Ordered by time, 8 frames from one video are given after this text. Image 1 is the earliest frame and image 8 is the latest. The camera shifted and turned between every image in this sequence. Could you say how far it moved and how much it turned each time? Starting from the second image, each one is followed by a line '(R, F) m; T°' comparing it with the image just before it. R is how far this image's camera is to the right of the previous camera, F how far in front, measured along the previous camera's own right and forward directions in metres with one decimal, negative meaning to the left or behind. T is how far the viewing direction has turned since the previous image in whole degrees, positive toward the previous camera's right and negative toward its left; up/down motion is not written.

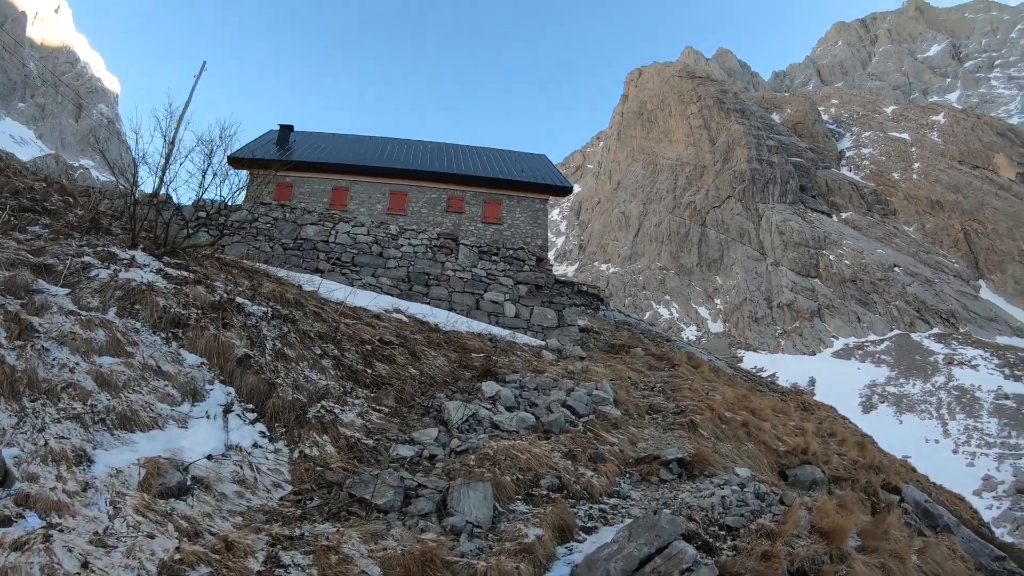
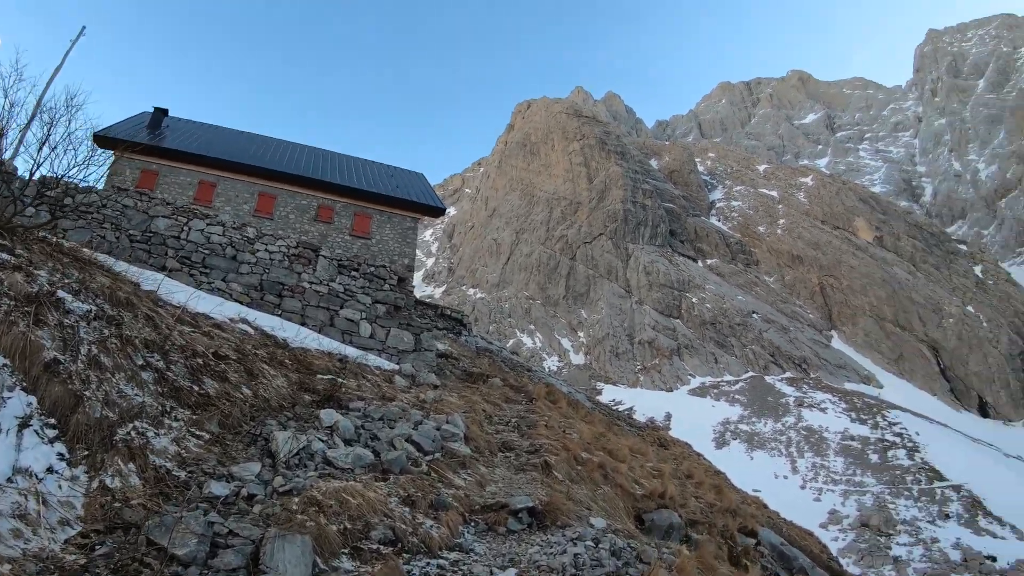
(+0.2, +0.4) m; +8°
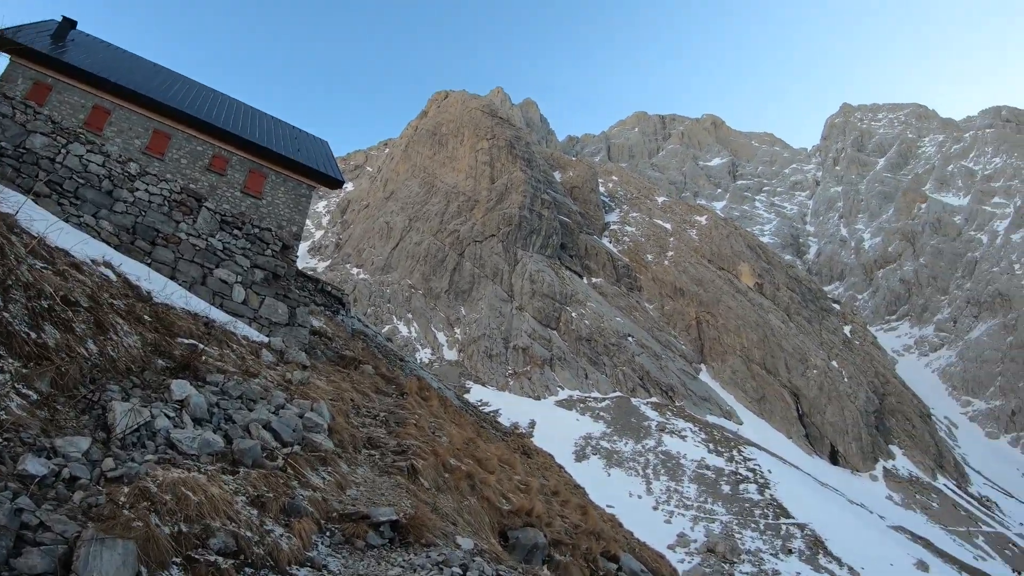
(0.0, +0.3) m; +8°
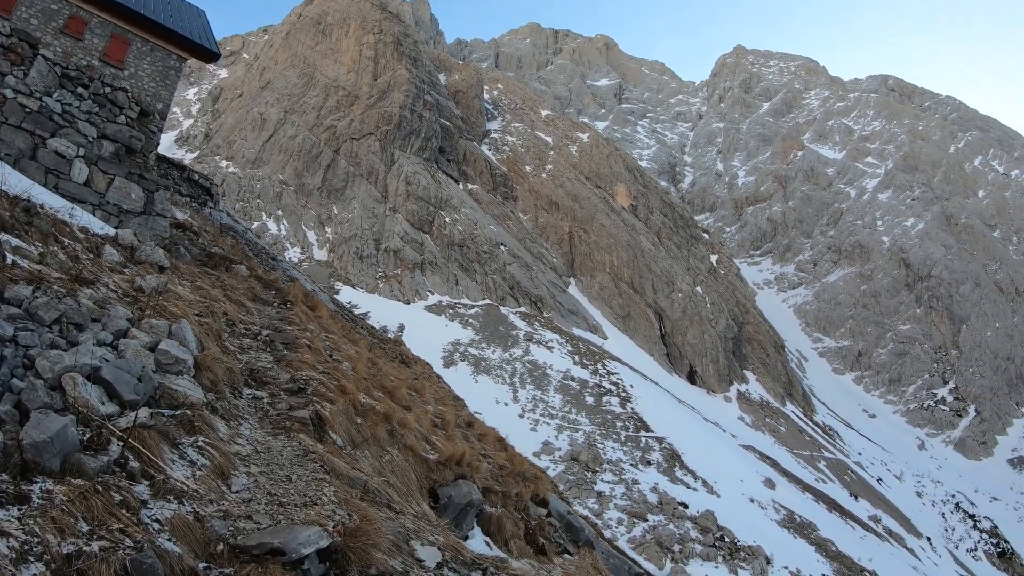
(-0.4, +1.6) m; +9°
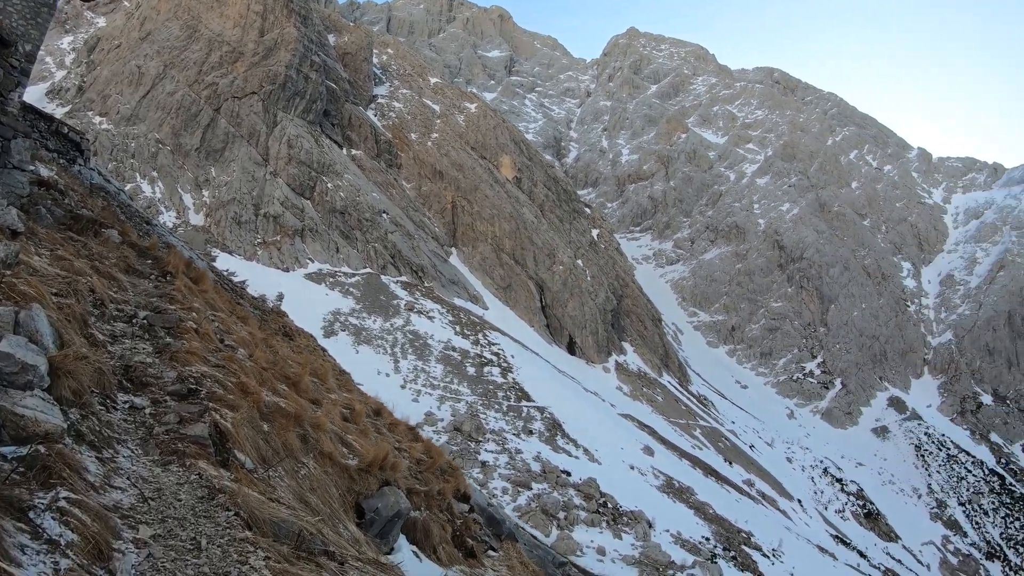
(-0.4, +0.9) m; +8°
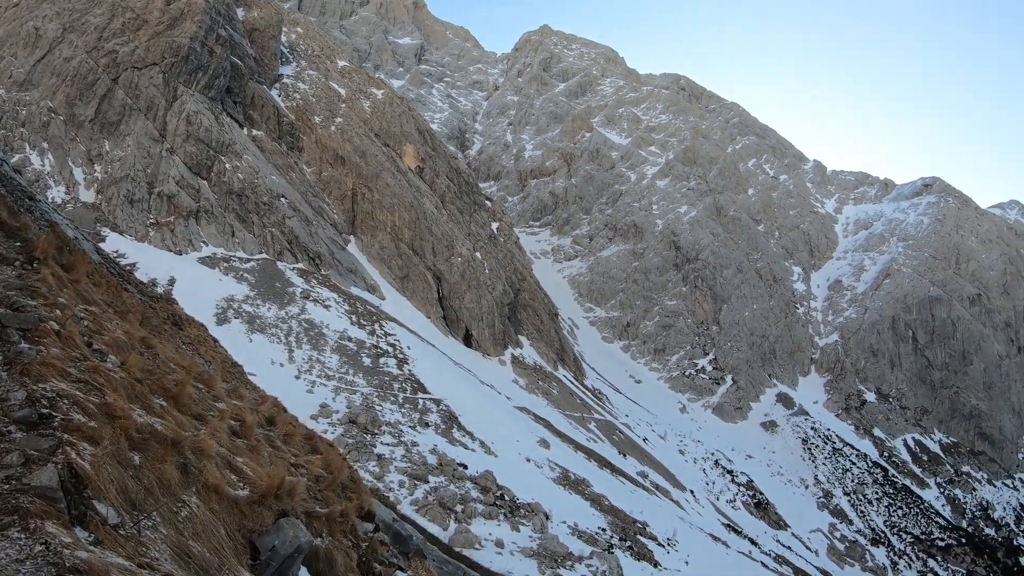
(-0.2, +0.6) m; +7°
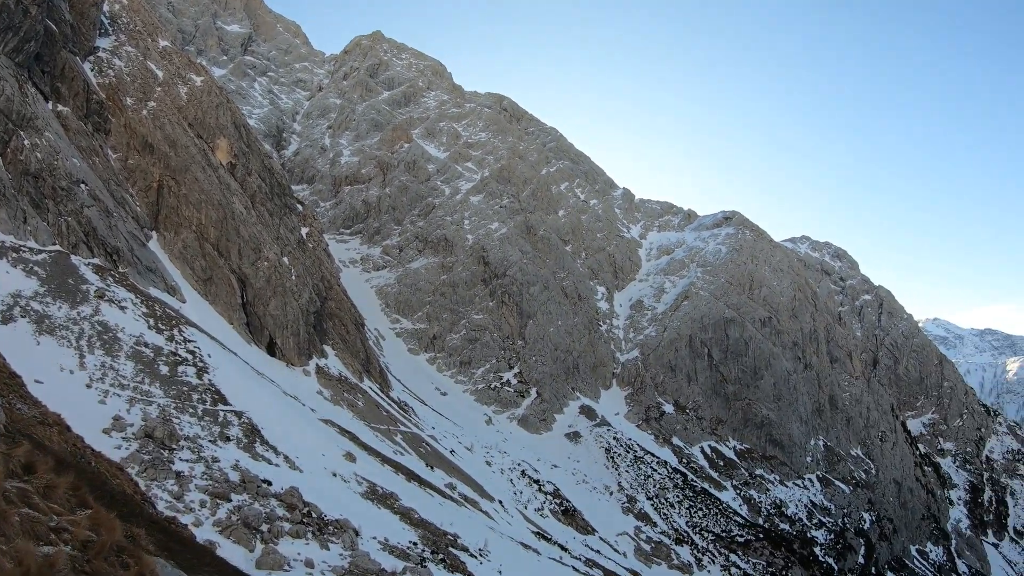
(+0.8, +1.3) m; +13°
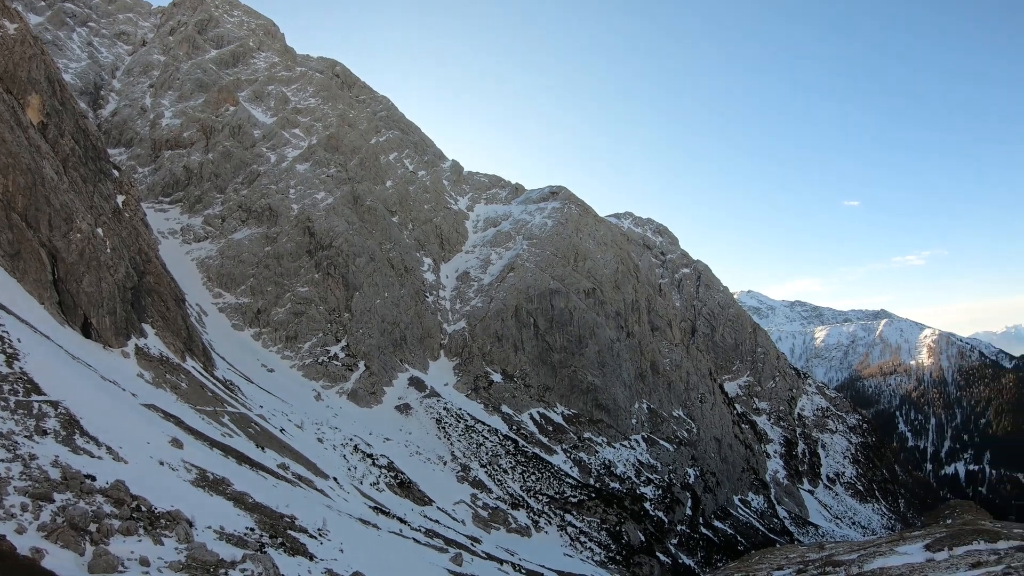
(+1.9, -0.4) m; +11°
